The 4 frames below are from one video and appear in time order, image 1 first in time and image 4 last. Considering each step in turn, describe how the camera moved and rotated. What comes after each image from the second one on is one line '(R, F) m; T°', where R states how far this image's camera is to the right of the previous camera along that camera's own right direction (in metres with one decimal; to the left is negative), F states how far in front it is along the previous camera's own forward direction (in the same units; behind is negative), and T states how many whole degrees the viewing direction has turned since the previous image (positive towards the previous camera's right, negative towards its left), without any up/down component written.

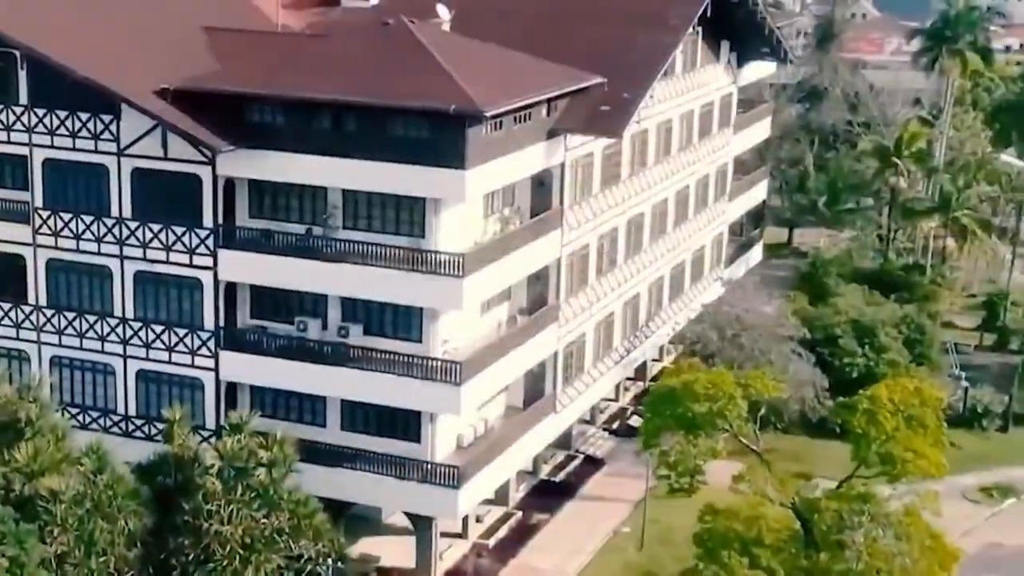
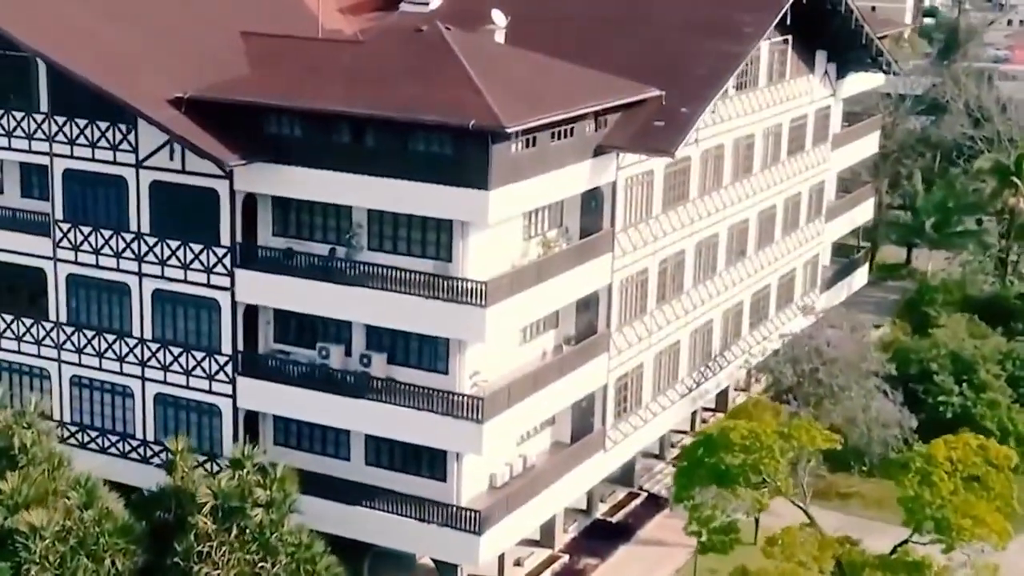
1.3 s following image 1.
(+1.8, +2.2) m; -6°
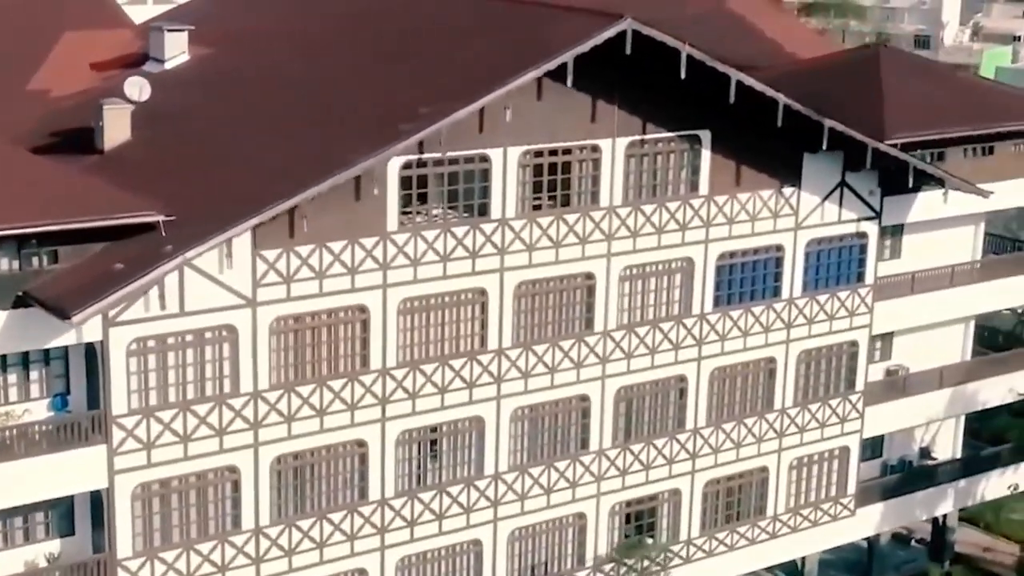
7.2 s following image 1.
(+13.8, +12.6) m; -26°
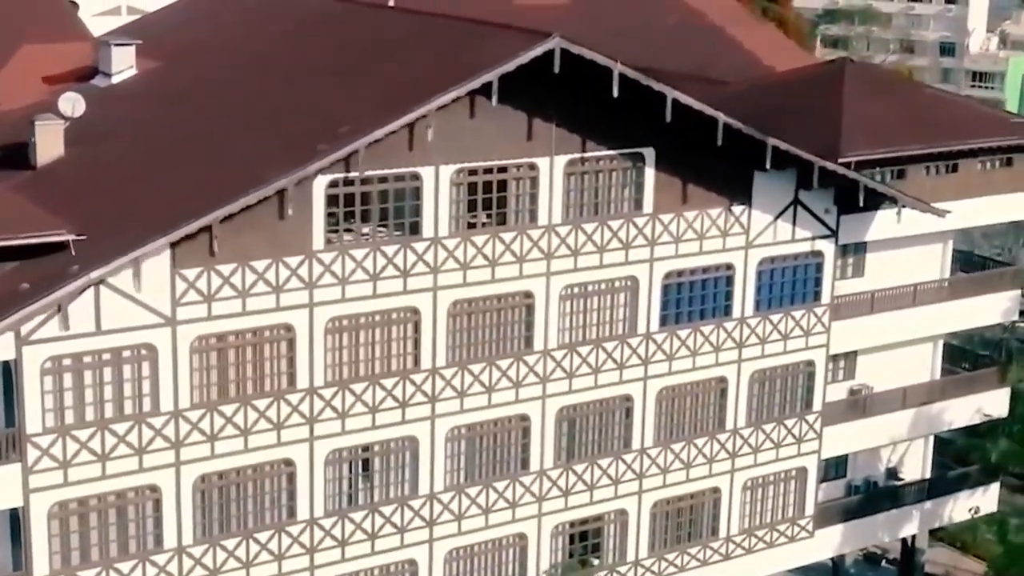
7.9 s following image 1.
(+1.5, +0.2) m; -2°
